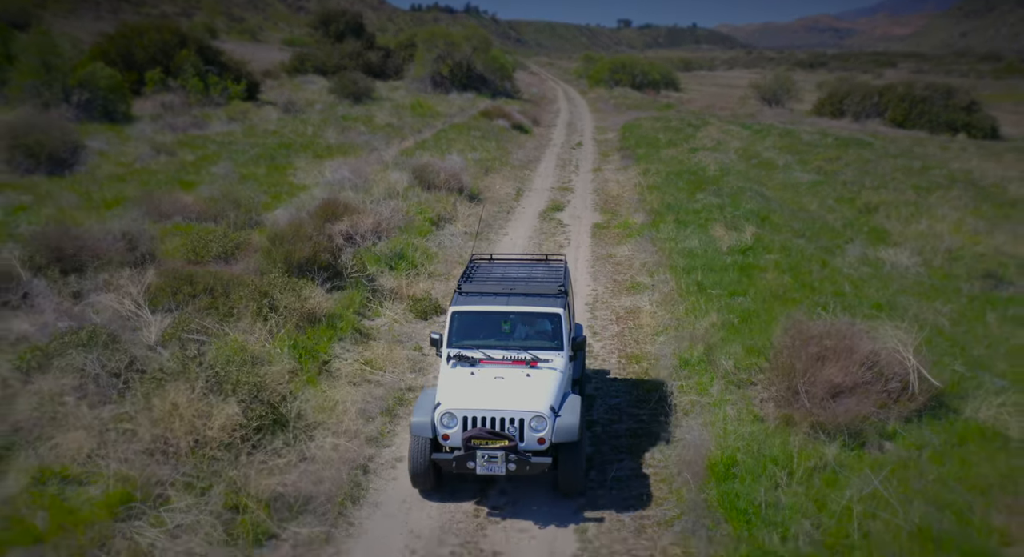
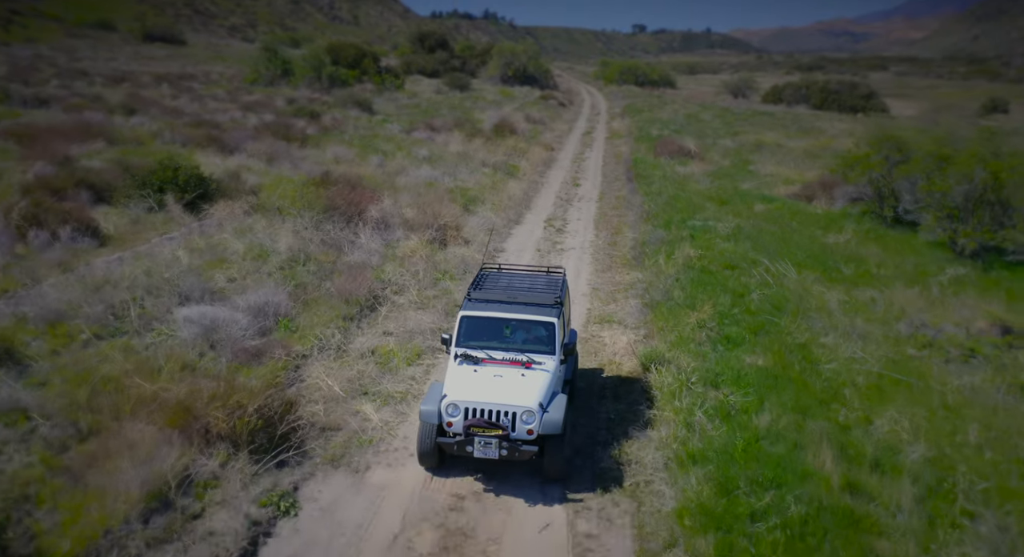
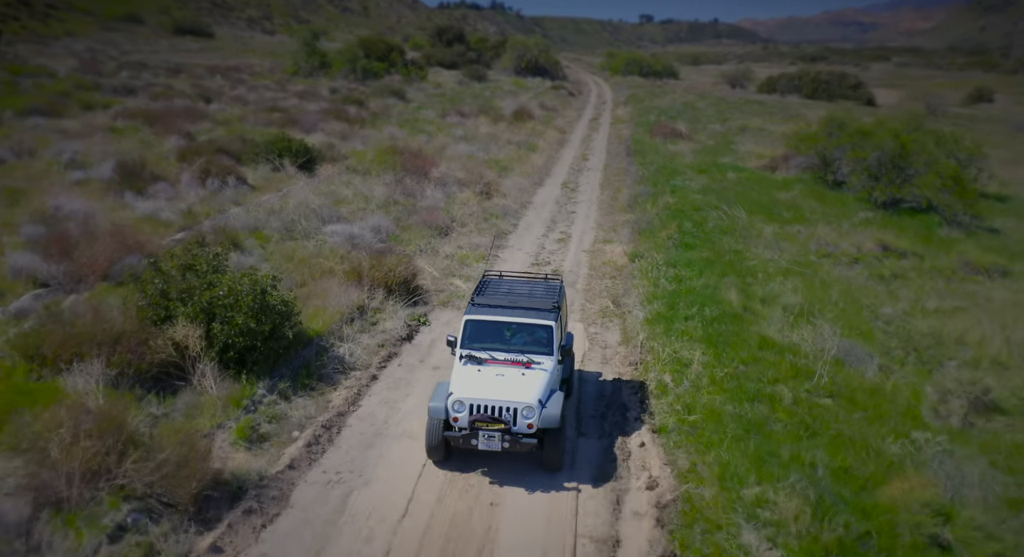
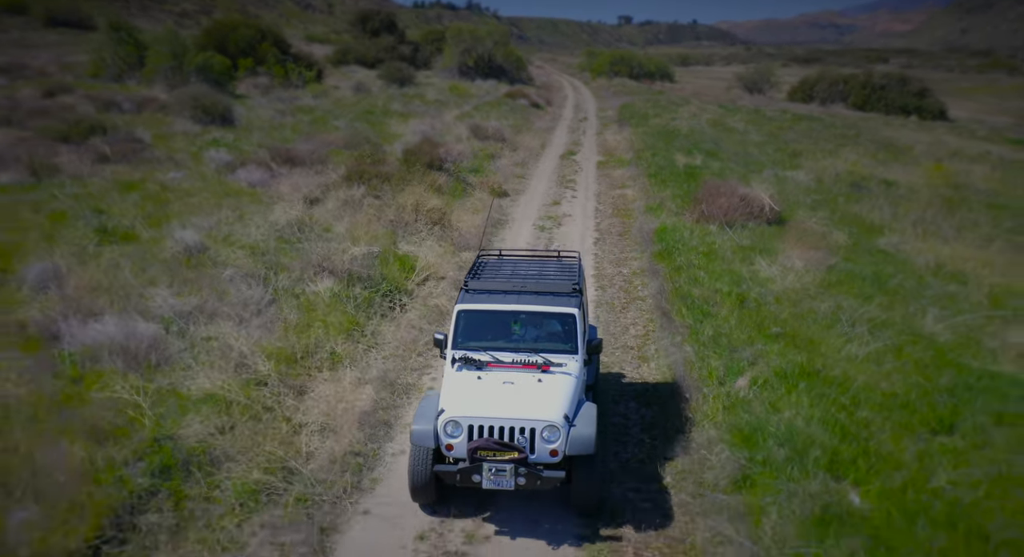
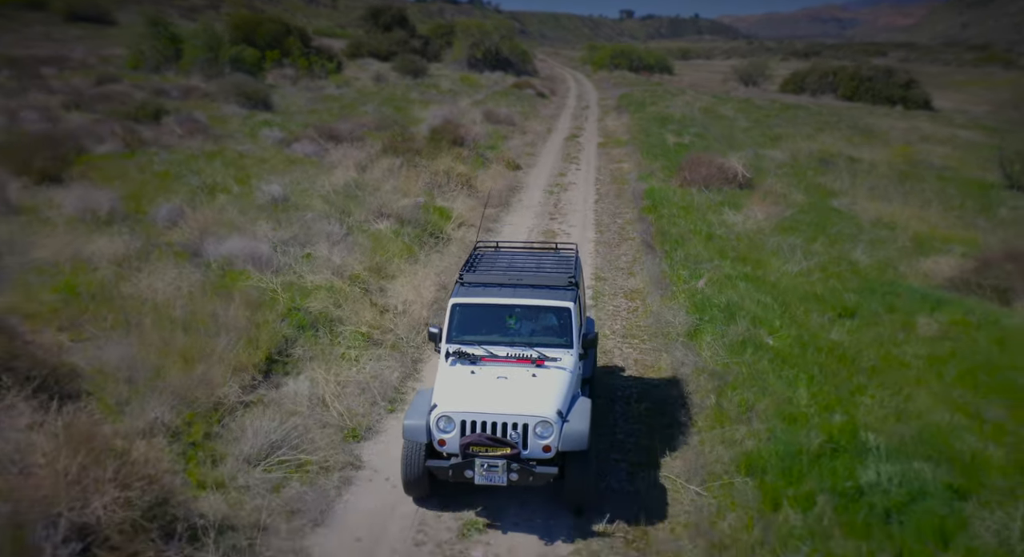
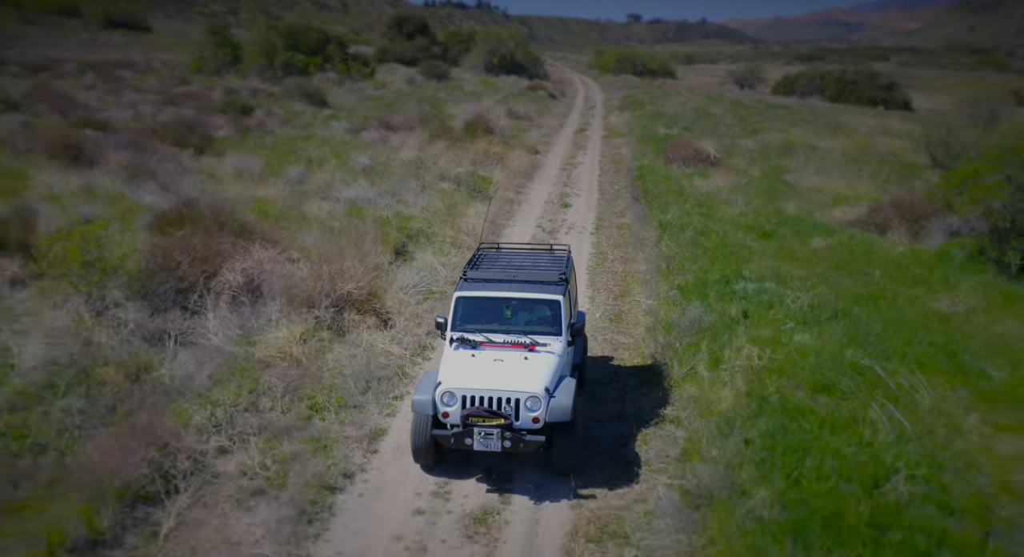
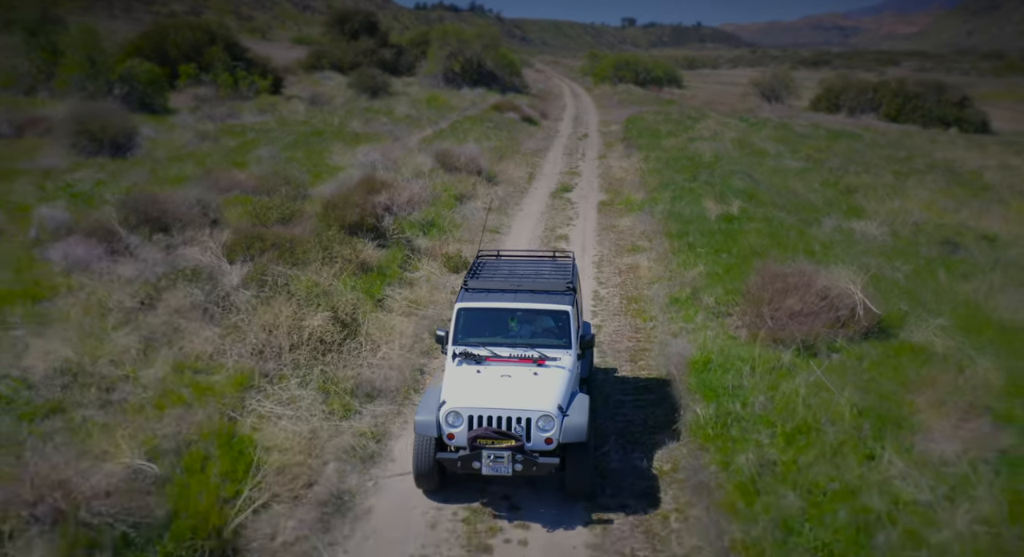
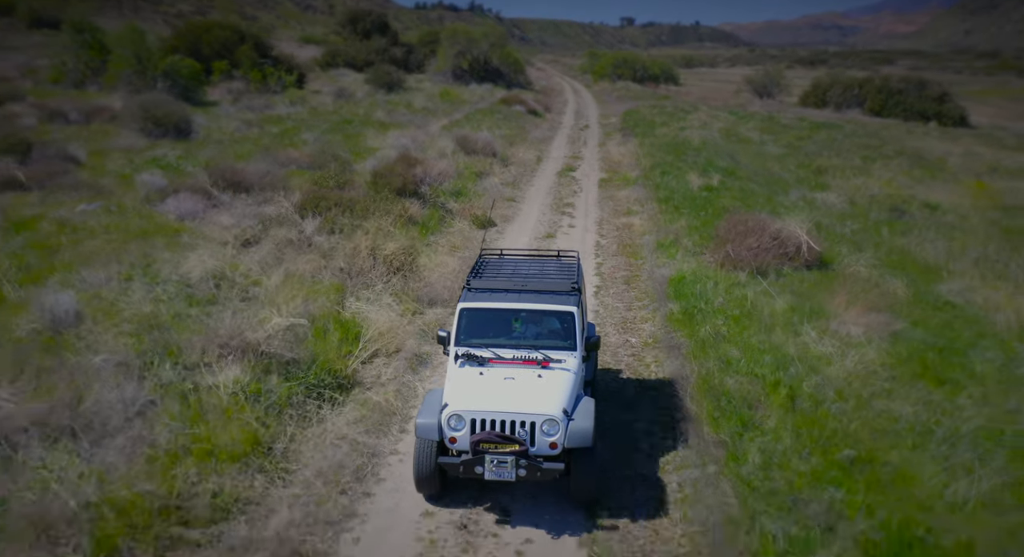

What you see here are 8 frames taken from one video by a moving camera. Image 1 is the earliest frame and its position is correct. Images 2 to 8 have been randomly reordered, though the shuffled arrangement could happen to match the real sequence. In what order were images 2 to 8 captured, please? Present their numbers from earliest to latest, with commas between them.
7, 8, 4, 5, 6, 2, 3
